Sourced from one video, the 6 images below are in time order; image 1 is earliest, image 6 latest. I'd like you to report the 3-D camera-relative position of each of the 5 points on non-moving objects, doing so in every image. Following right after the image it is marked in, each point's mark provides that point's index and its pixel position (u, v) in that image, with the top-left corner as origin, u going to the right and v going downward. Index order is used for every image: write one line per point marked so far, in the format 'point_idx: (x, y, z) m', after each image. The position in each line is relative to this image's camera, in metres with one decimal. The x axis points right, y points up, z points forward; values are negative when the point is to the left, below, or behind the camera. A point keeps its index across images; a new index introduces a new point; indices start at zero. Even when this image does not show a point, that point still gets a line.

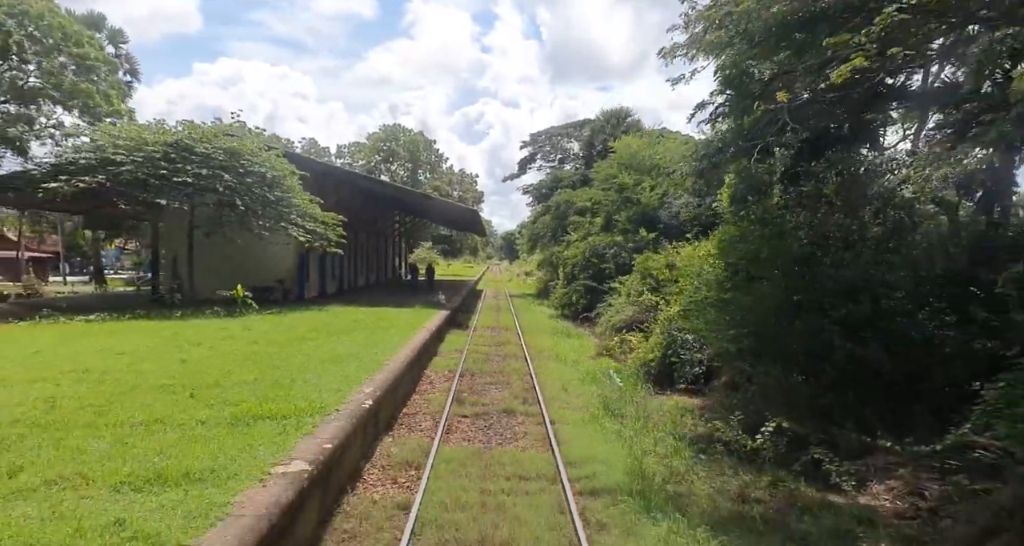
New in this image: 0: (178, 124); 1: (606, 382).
0: (-8.6, +3.8, +17.7) m
1: (+1.6, -1.9, +11.5) m
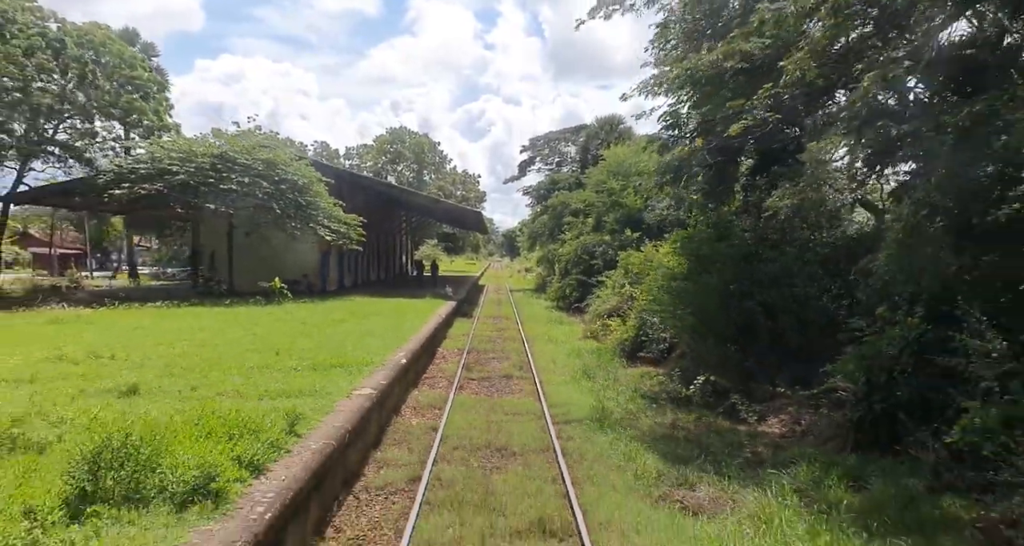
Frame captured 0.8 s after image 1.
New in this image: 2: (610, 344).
0: (-8.6, +4.0, +20.2) m
1: (+1.6, -1.8, +14.1) m
2: (+2.2, -1.6, +15.4) m
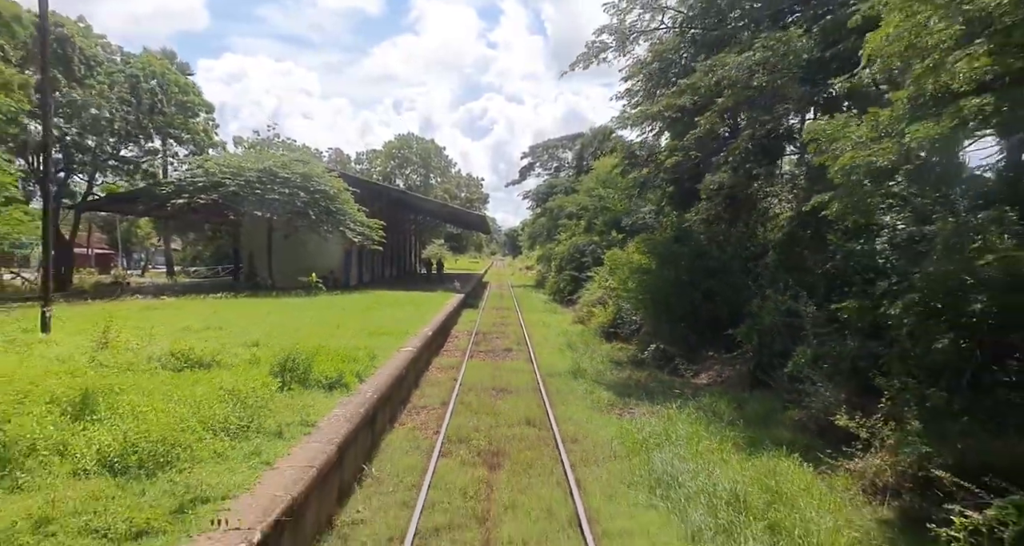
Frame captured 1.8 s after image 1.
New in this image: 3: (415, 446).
0: (-8.6, +4.1, +23.5) m
1: (+1.6, -1.6, +17.3) m
2: (+2.2, -1.5, +18.6) m
3: (-1.0, -1.8, +7.3) m
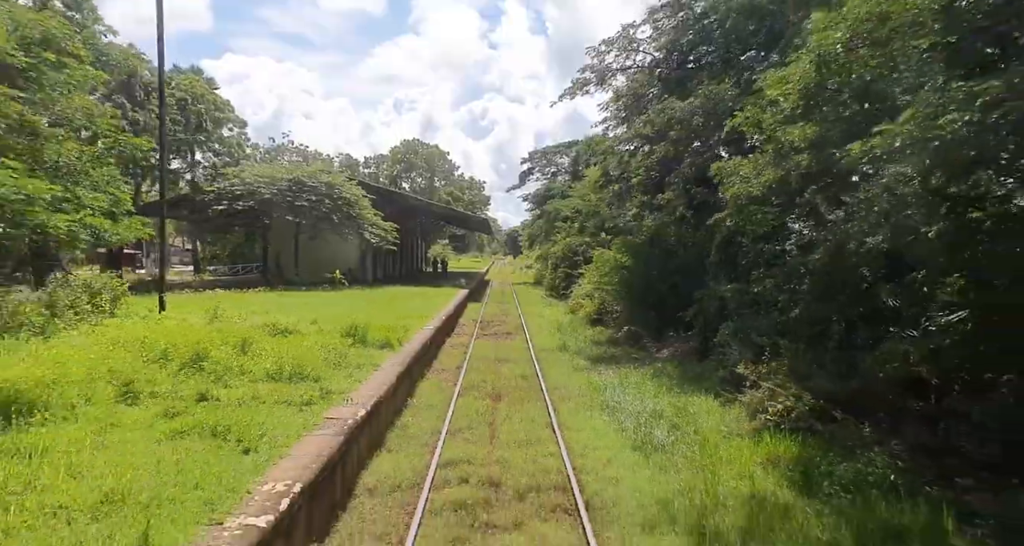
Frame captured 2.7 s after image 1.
0: (-8.7, +4.2, +26.5) m
1: (+1.5, -1.5, +20.2) m
2: (+2.2, -1.4, +21.6) m
3: (-1.1, -1.8, +10.2) m
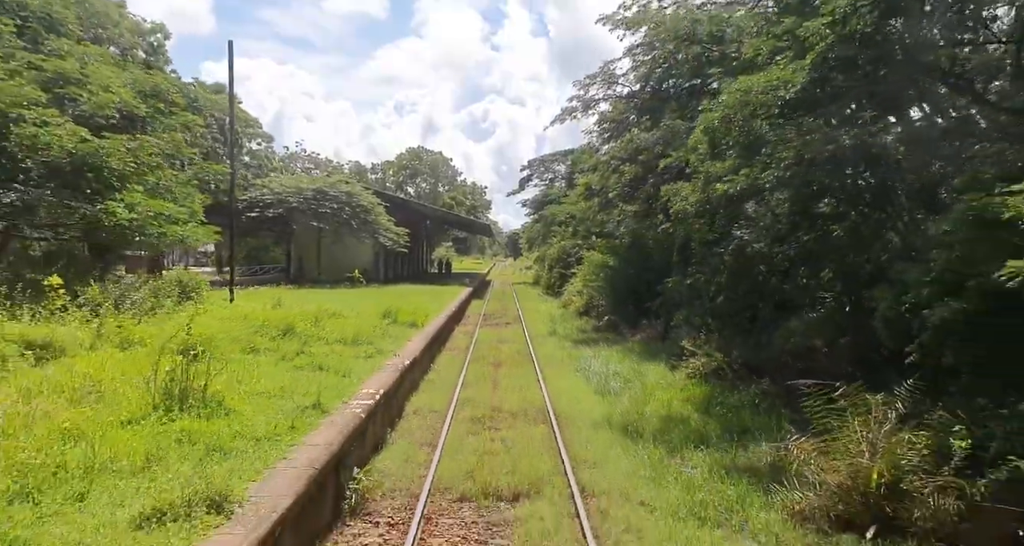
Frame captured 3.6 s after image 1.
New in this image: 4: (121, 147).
0: (-8.7, +4.2, +29.5) m
1: (+1.5, -1.5, +23.2) m
2: (+2.2, -1.4, +24.5) m
3: (-1.1, -1.7, +13.2) m
4: (-6.5, +2.1, +11.2) m
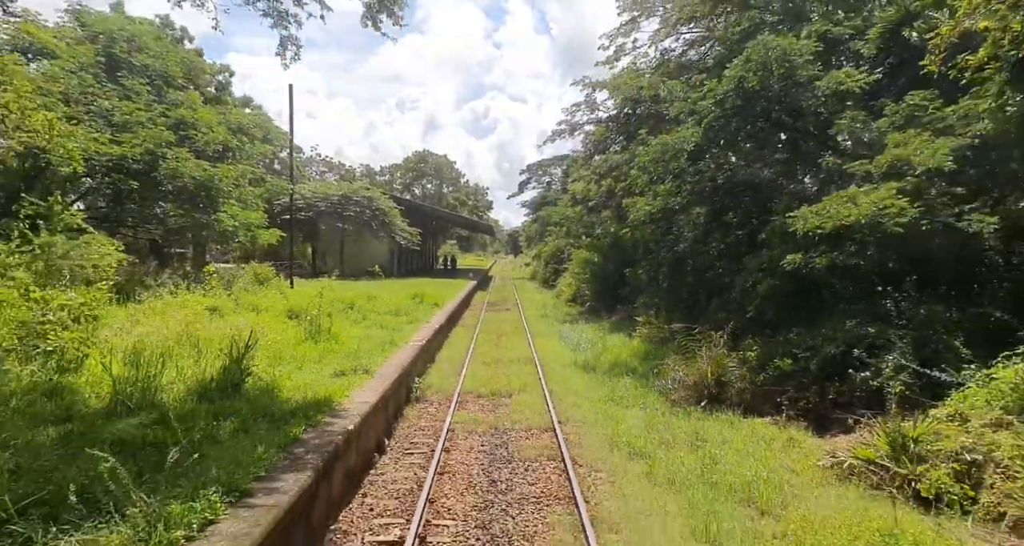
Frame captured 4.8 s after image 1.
0: (-8.7, +4.5, +33.5) m
1: (+1.5, -1.3, +27.2) m
2: (+2.2, -1.1, +28.5) m
3: (-1.2, -1.5, +17.2) m
4: (-6.5, +2.3, +15.2) m
